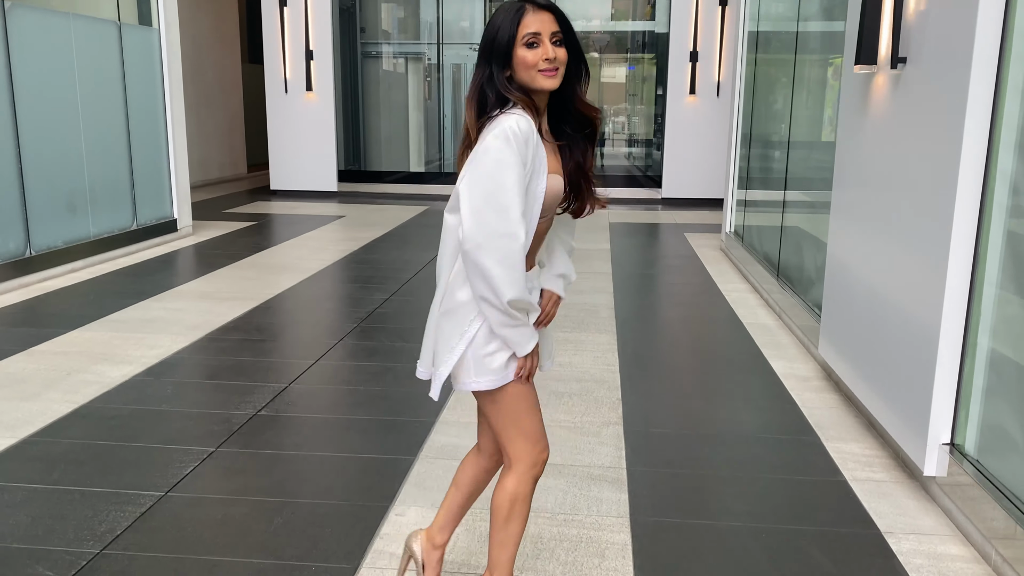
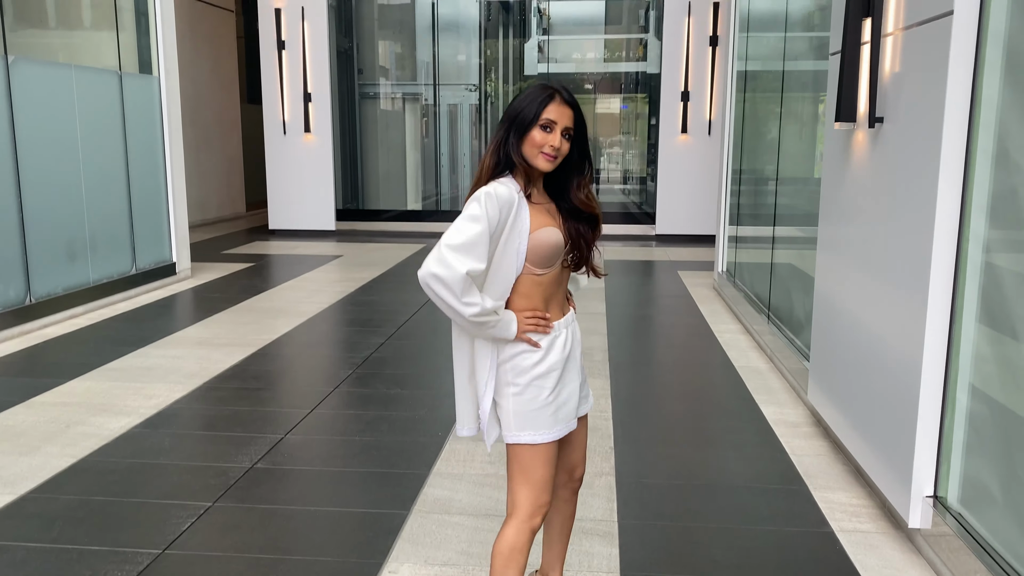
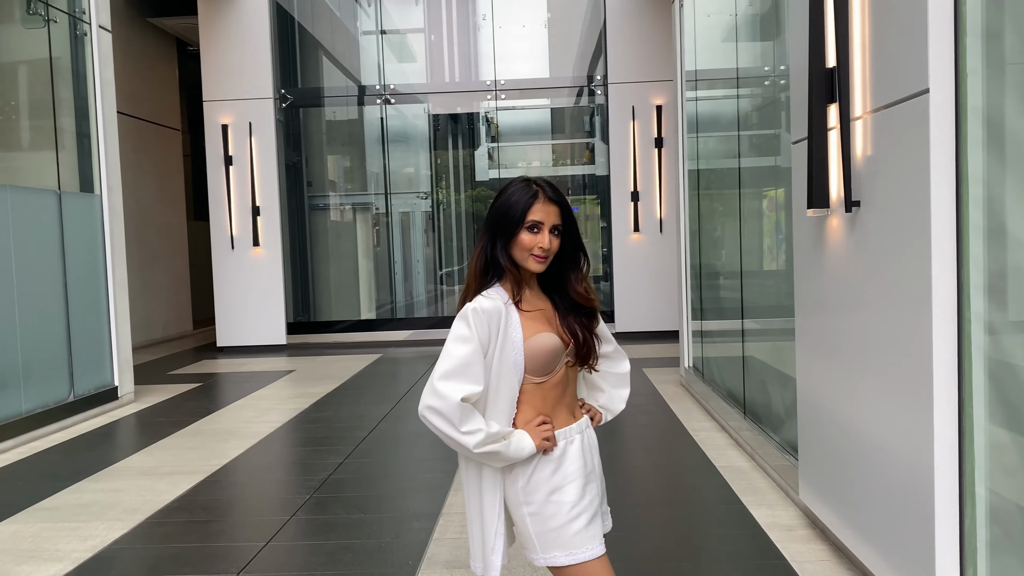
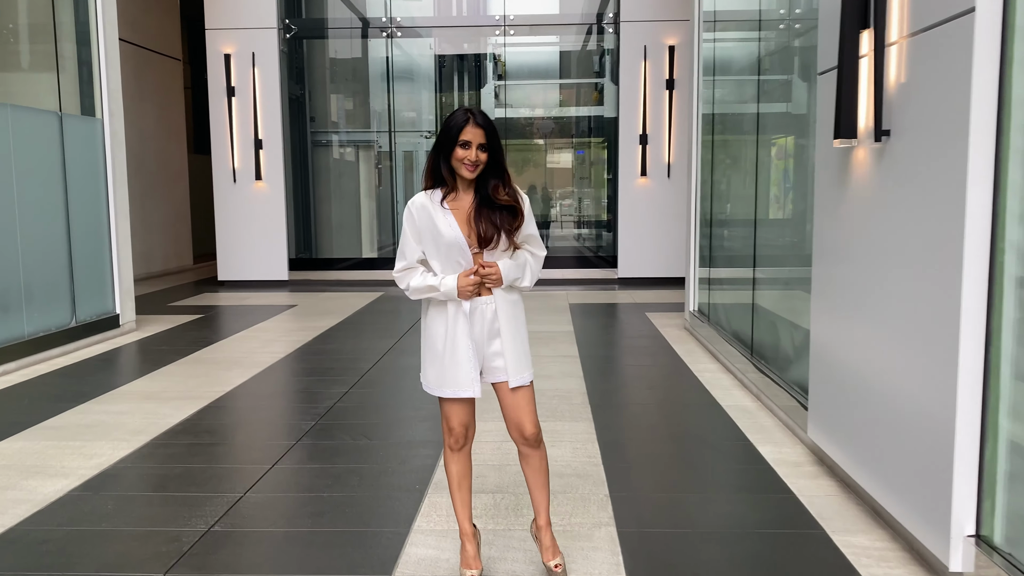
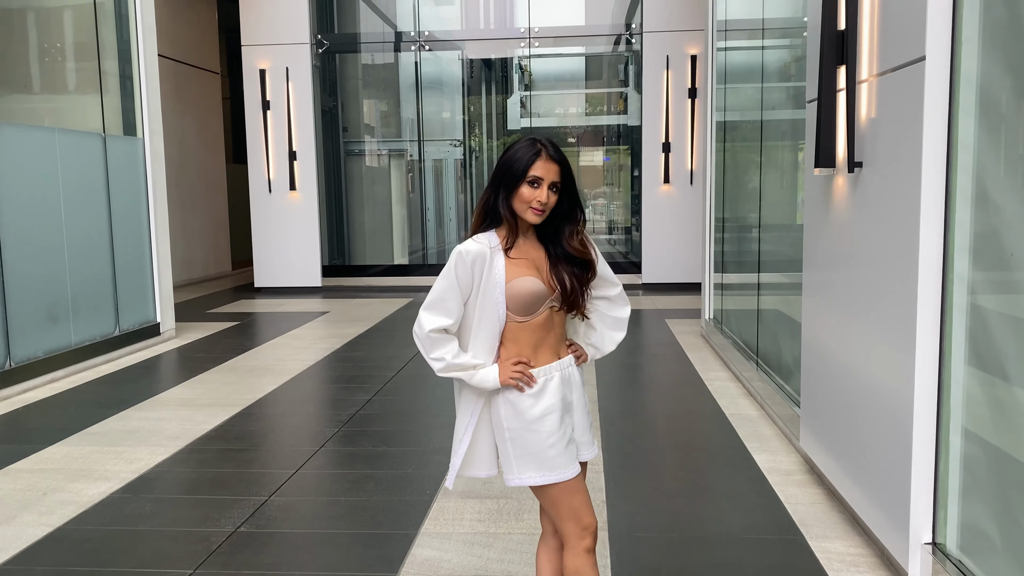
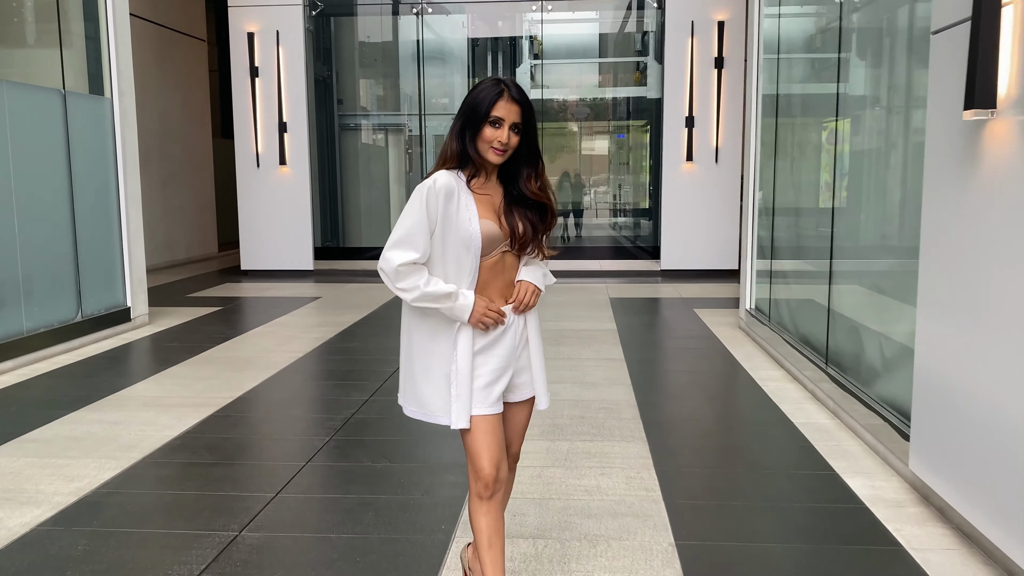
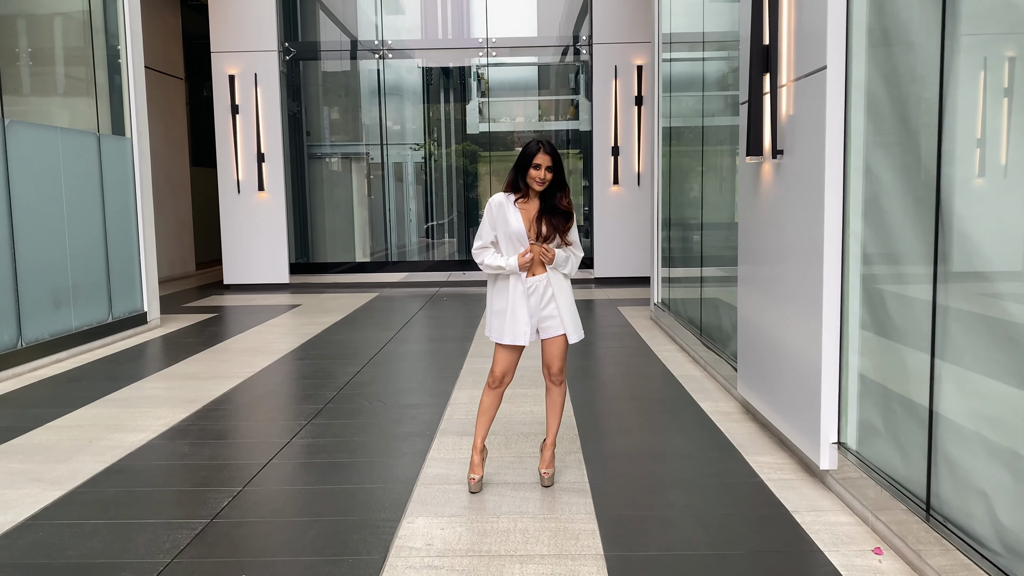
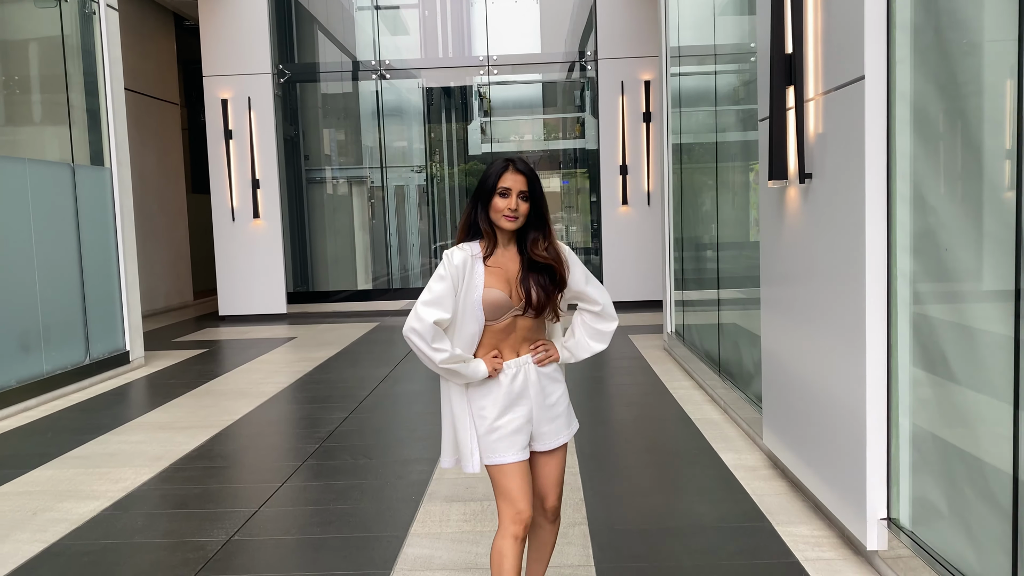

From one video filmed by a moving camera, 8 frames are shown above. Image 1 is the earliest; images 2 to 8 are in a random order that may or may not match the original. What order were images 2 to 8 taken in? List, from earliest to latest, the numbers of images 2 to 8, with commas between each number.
2, 5, 3, 8, 7, 4, 6
